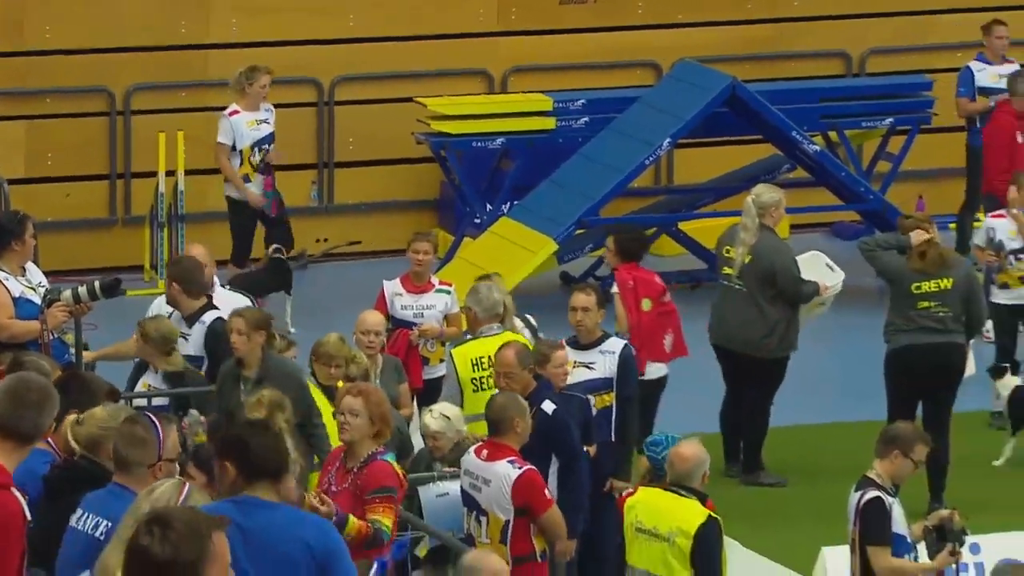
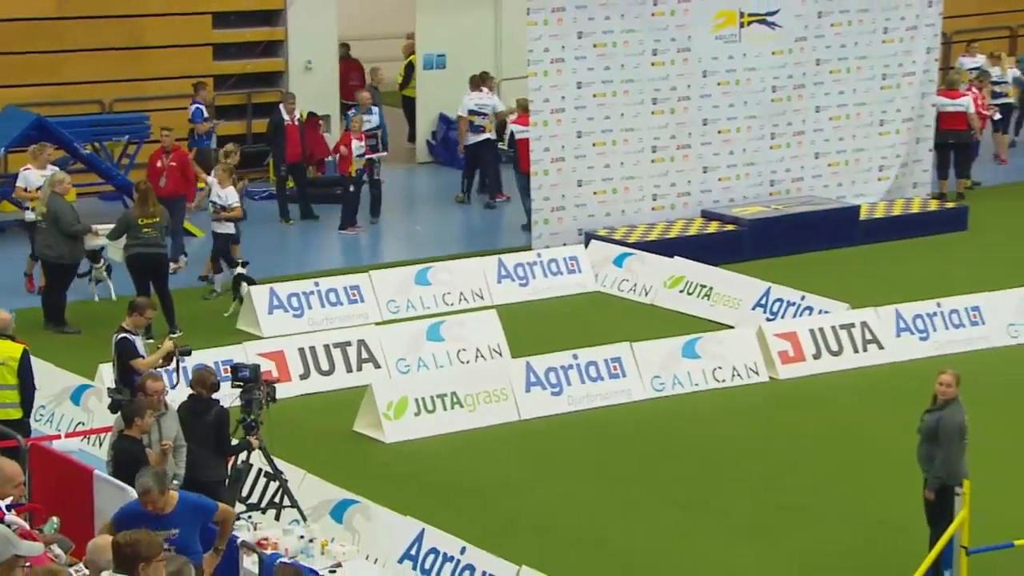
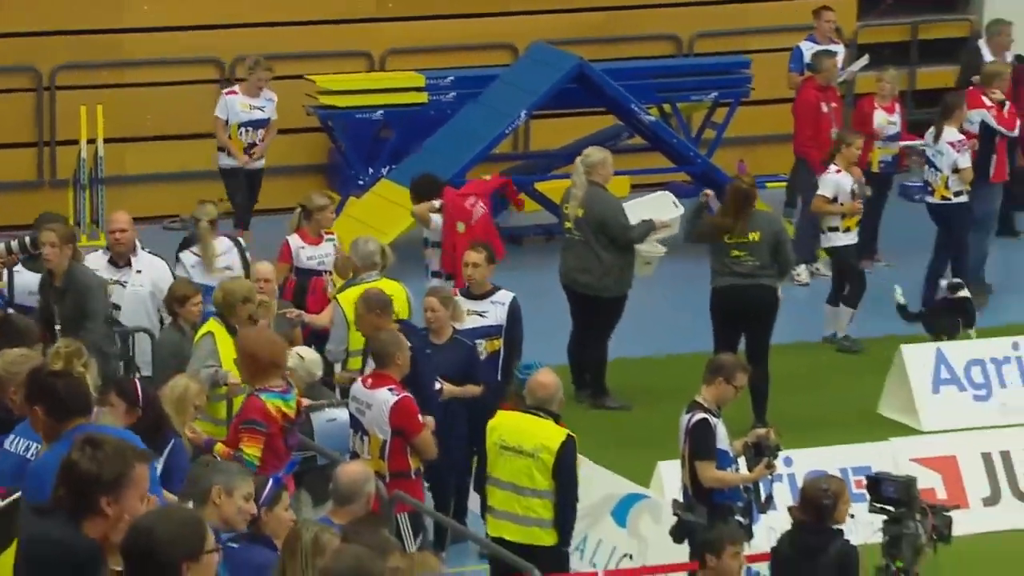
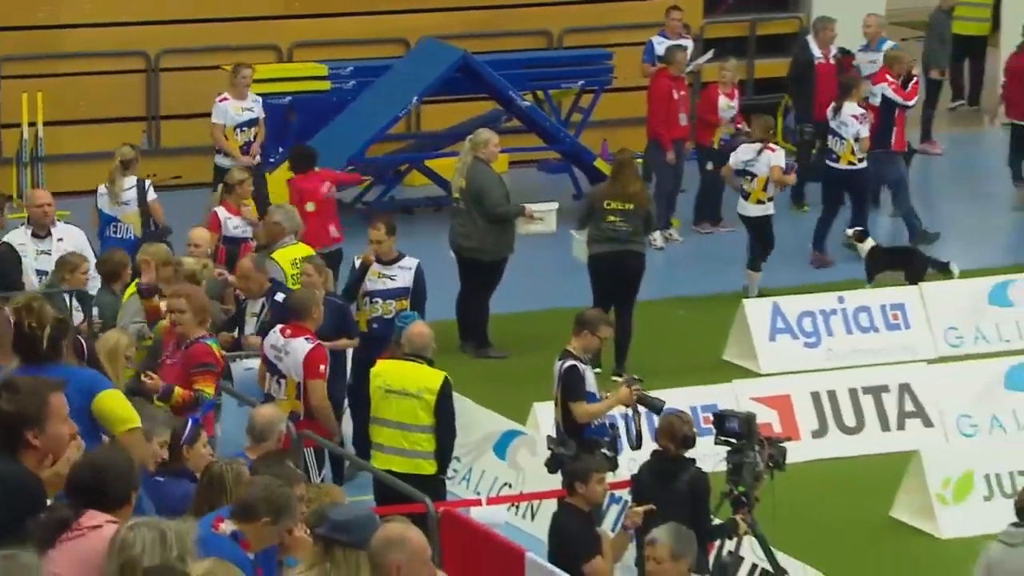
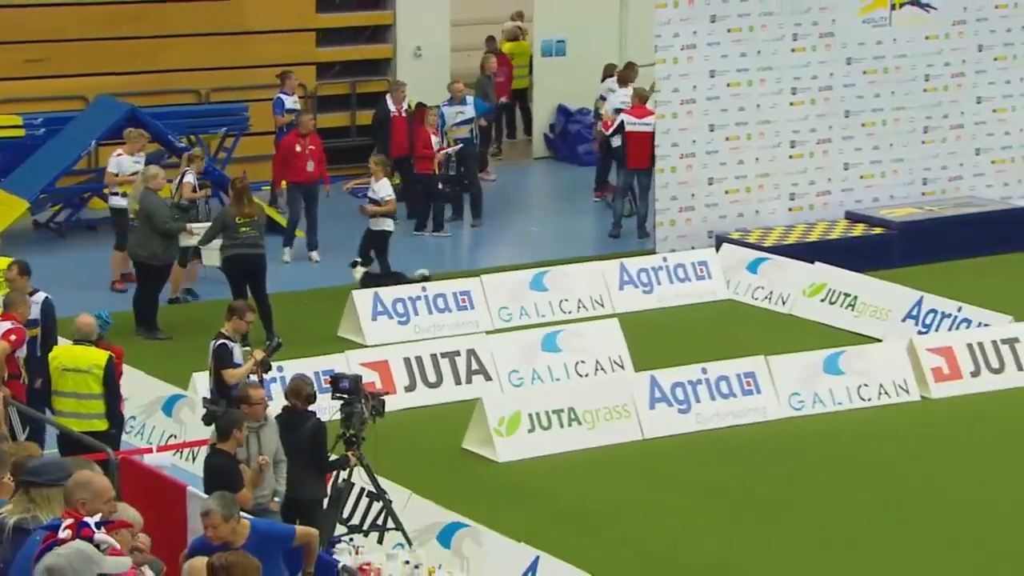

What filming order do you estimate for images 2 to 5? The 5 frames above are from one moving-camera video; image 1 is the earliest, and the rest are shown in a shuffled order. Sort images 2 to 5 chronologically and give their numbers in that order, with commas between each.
3, 4, 5, 2
